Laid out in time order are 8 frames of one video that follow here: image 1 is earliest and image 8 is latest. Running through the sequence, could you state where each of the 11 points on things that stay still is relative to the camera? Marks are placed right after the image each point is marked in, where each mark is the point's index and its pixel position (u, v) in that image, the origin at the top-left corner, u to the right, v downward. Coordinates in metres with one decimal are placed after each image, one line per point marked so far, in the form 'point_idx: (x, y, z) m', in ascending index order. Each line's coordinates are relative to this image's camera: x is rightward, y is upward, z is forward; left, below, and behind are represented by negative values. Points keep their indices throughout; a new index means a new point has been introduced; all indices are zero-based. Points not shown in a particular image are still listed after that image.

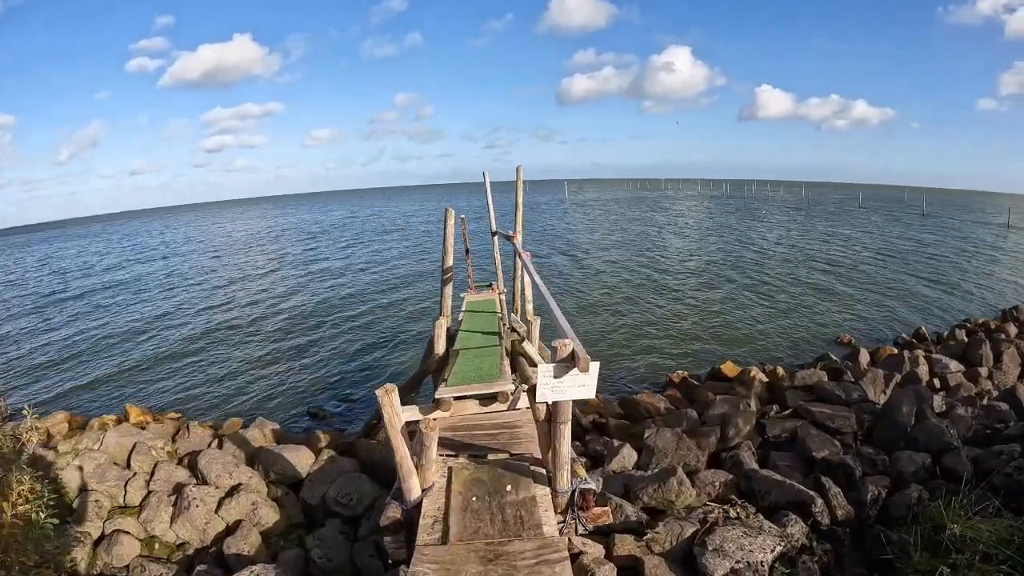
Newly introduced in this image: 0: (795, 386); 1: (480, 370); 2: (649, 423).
0: (+7.0, -2.4, +12.7) m
1: (-0.6, -1.4, +8.5) m
2: (+2.8, -2.7, +10.3) m
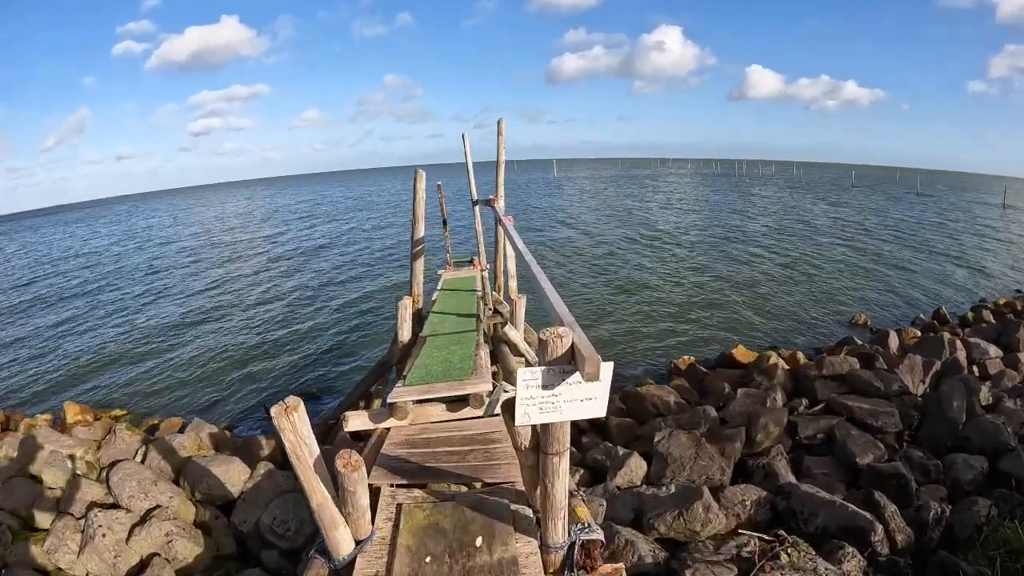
0: (+6.7, -1.8, +11.1) m
1: (-0.8, -1.0, +6.7) m
2: (+2.5, -2.2, +8.6) m
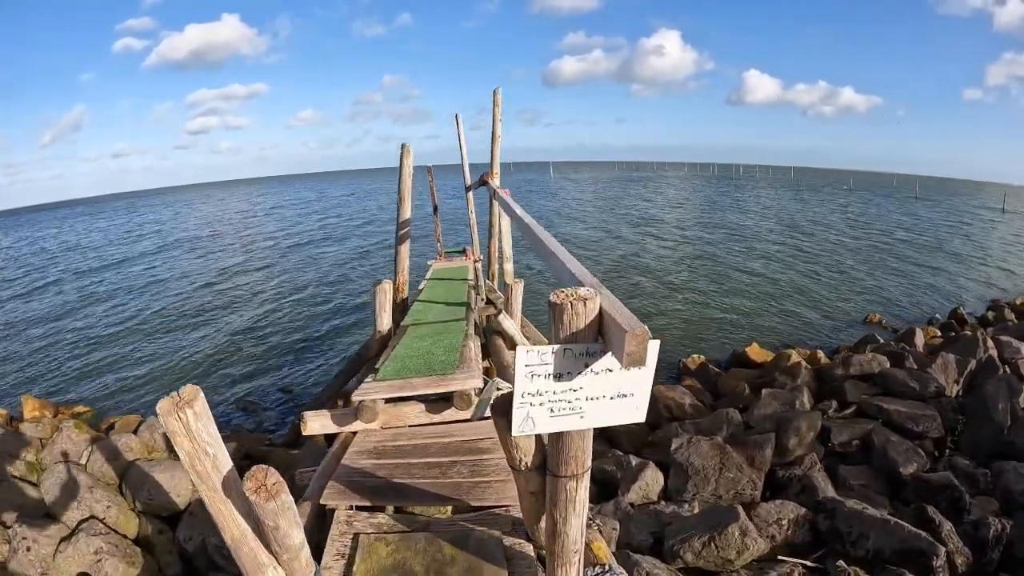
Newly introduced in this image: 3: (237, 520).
0: (+6.6, -1.7, +10.1) m
1: (-0.9, -0.7, +5.6) m
2: (+2.4, -2.0, +7.5) m
3: (-1.5, -1.2, +2.8) m
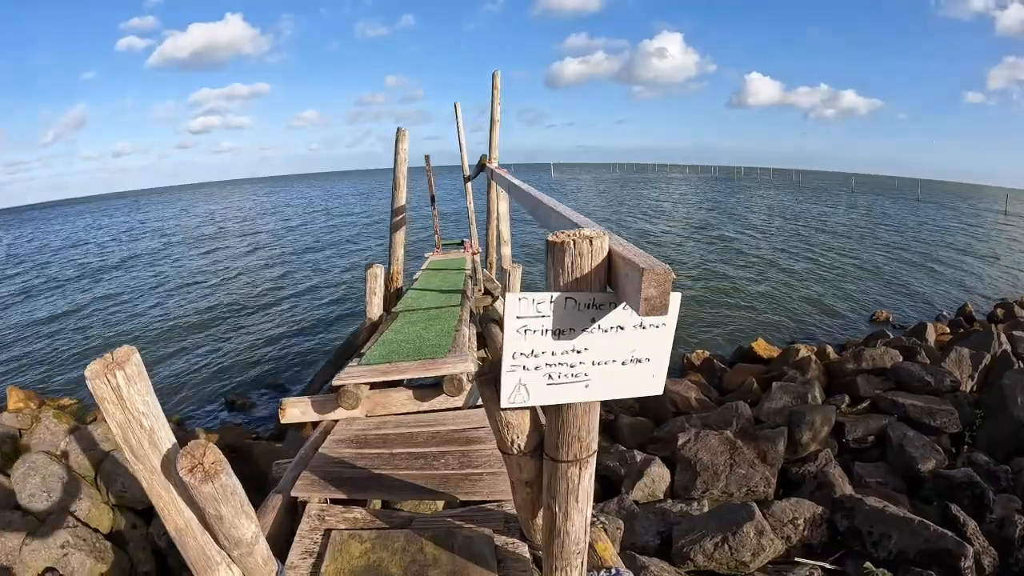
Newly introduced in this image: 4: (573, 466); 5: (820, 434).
0: (+6.5, -1.5, +9.7) m
1: (-0.9, -0.5, +5.2) m
2: (+2.3, -1.8, +7.1) m
3: (-1.5, -1.0, +2.4) m
4: (+0.2, -0.7, +2.0) m
5: (+4.1, -2.0, +6.9) m
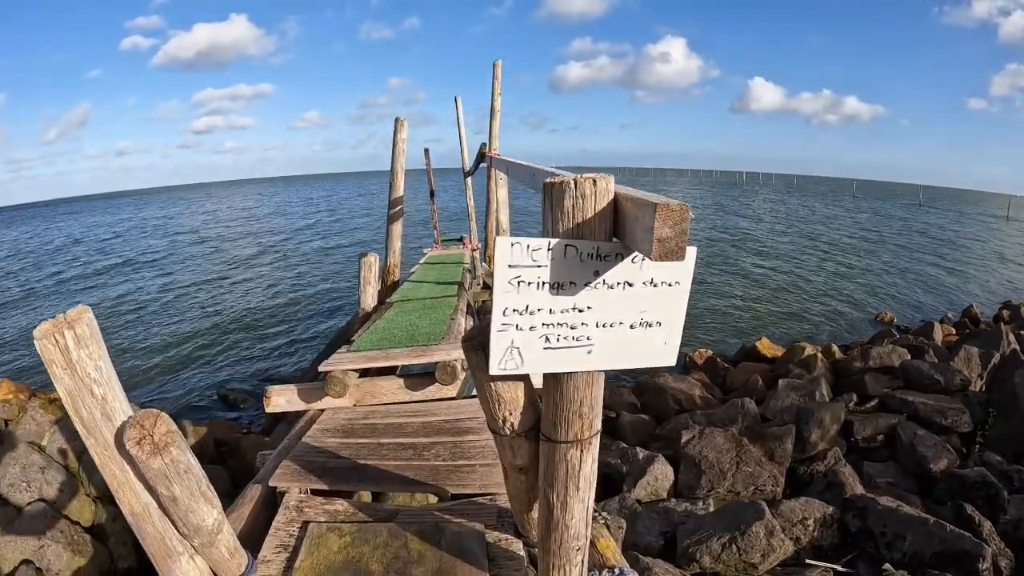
0: (+6.5, -1.5, +9.4) m
1: (-0.9, -0.4, +5.0) m
2: (+2.3, -1.7, +6.8) m
3: (-1.6, -0.9, +2.1) m
4: (+0.2, -0.5, +1.8) m
5: (+4.1, -1.9, +6.6) m
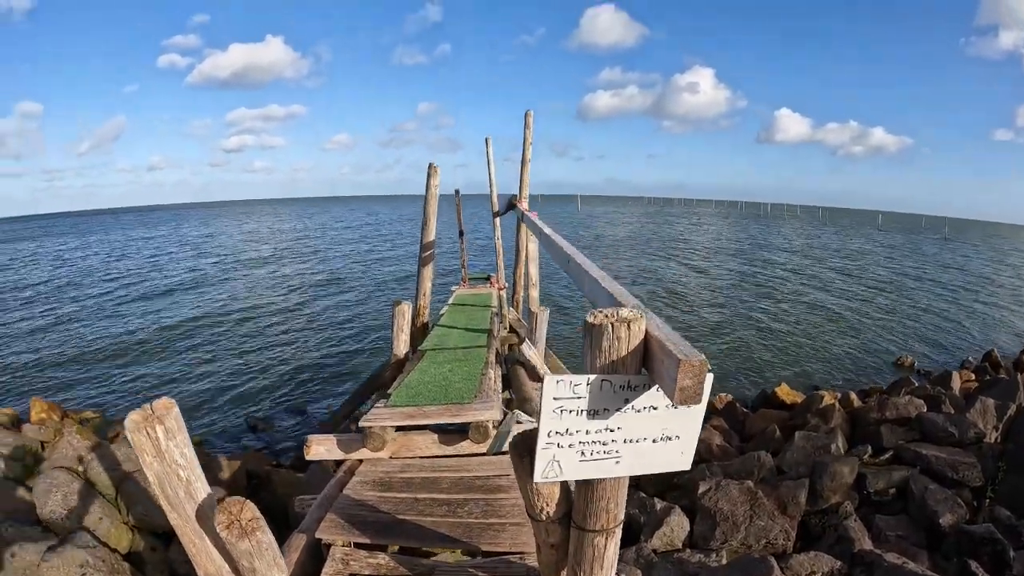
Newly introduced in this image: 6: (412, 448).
0: (+6.9, -2.4, +9.4) m
1: (-0.7, -1.0, +5.3) m
2: (+2.6, -2.5, +7.0) m
3: (-1.4, -1.3, +2.4) m
4: (+0.4, -1.0, +2.0) m
5: (+4.4, -2.6, +6.7) m
6: (-0.9, -1.4, +4.4) m
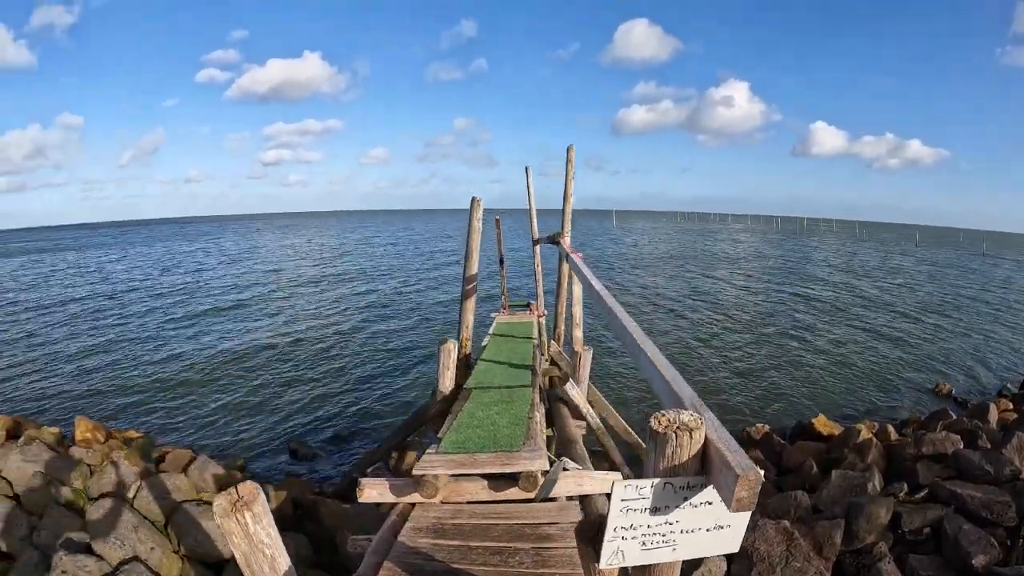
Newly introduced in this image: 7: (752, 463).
0: (+7.5, -3.1, +9.3) m
1: (-0.3, -1.5, +5.6) m
2: (+3.1, -3.1, +7.0) m
3: (-1.1, -1.7, +2.7) m
4: (+0.6, -1.4, +2.3) m
5: (+4.8, -3.2, +6.7) m
6: (-0.5, -1.9, +4.6) m
7: (+0.8, -0.6, +1.8) m
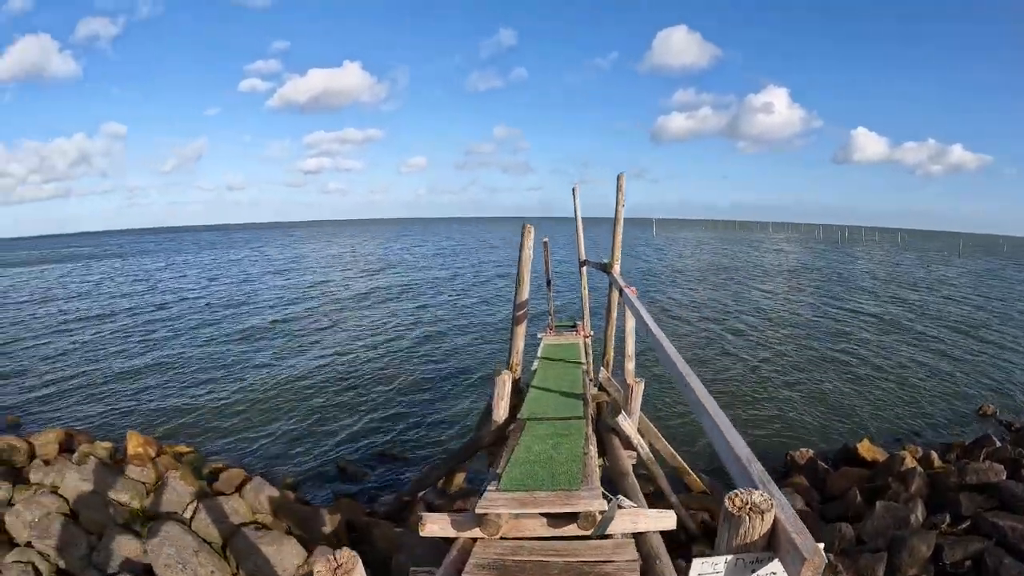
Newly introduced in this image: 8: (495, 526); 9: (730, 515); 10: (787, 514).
0: (+8.2, -3.7, +9.2) m
1: (+0.3, -2.0, +5.9) m
2: (+3.7, -3.6, +7.2) m
3: (-0.7, -2.2, +3.1) m
4: (+1.1, -1.9, +2.6) m
5: (+5.5, -3.8, +6.8) m
6: (+0.1, -2.4, +5.0) m
7: (+1.2, -1.1, +2.2) m
8: (-0.2, -2.3, +4.9) m
9: (+1.0, -1.0, +2.3) m
10: (+1.2, -1.0, +2.3) m
